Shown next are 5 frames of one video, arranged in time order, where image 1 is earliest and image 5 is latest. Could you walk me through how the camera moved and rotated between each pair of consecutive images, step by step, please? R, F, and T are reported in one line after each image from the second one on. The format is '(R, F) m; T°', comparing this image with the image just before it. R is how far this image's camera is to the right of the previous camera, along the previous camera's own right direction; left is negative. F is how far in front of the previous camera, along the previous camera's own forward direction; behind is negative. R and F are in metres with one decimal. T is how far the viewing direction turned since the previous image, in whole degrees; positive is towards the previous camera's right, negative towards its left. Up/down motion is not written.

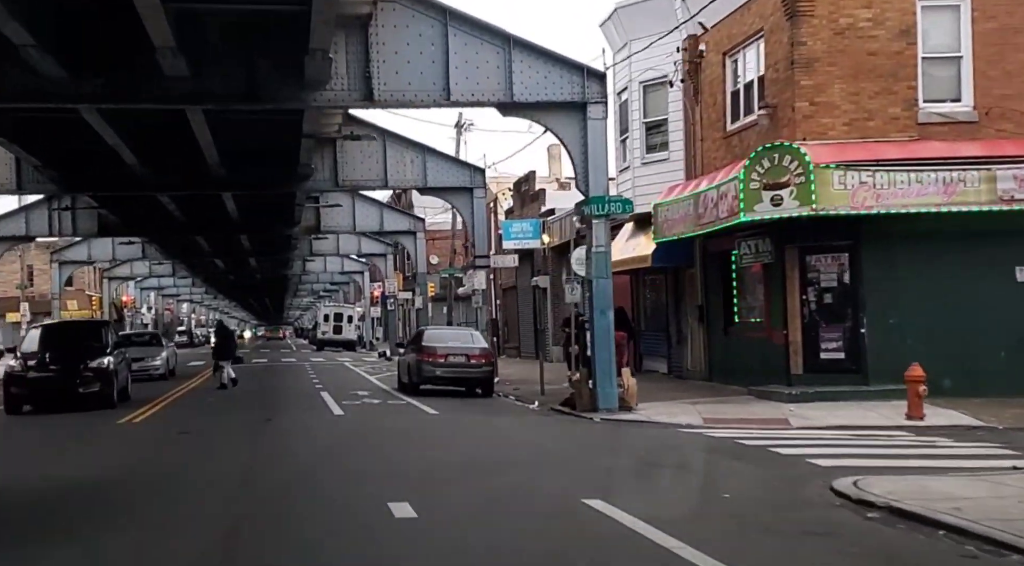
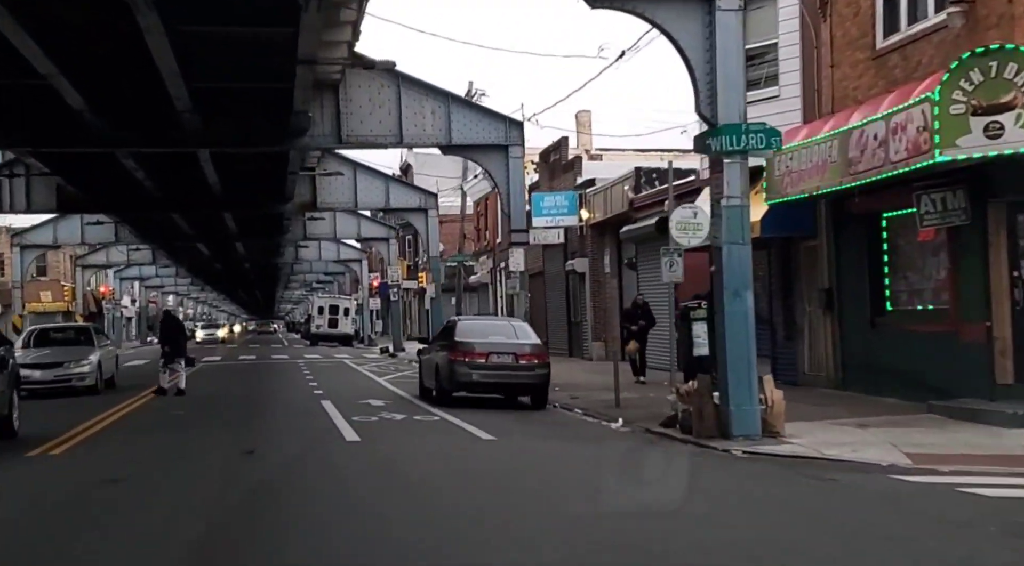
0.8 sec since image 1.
(-1.2, +5.9) m; 0°
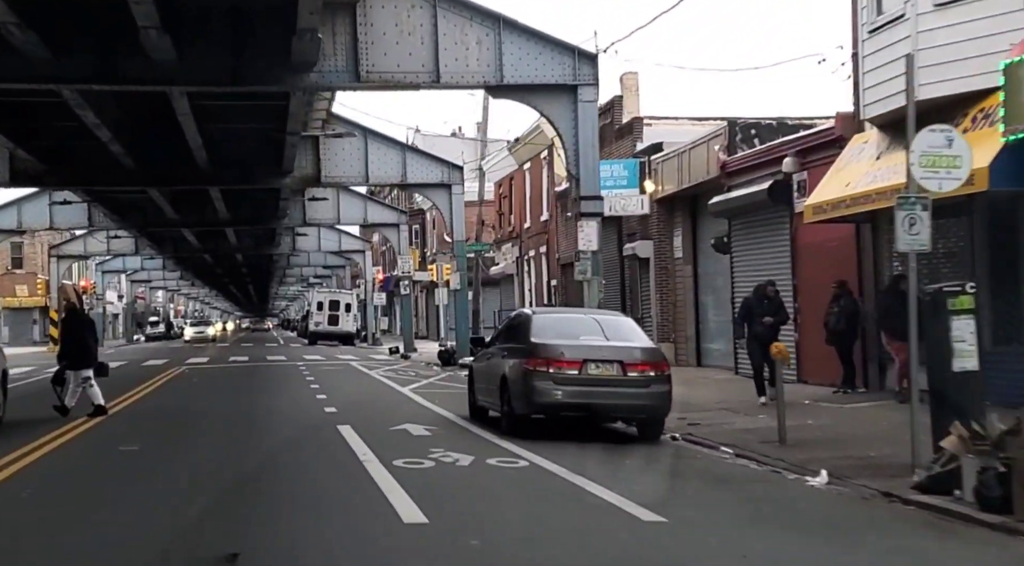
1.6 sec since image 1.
(-1.3, +5.8) m; 0°
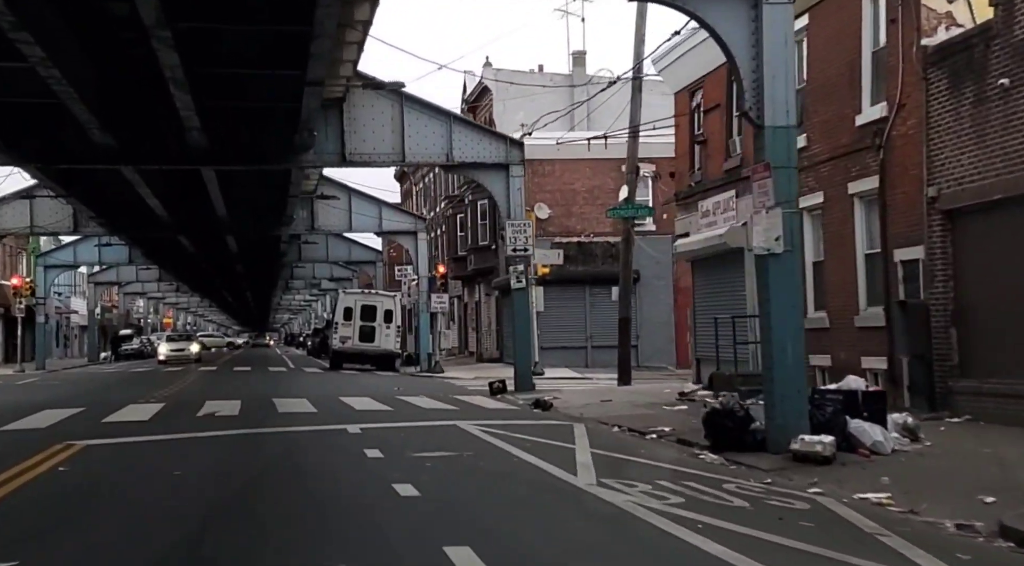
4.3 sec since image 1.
(-4.5, +19.9) m; 0°
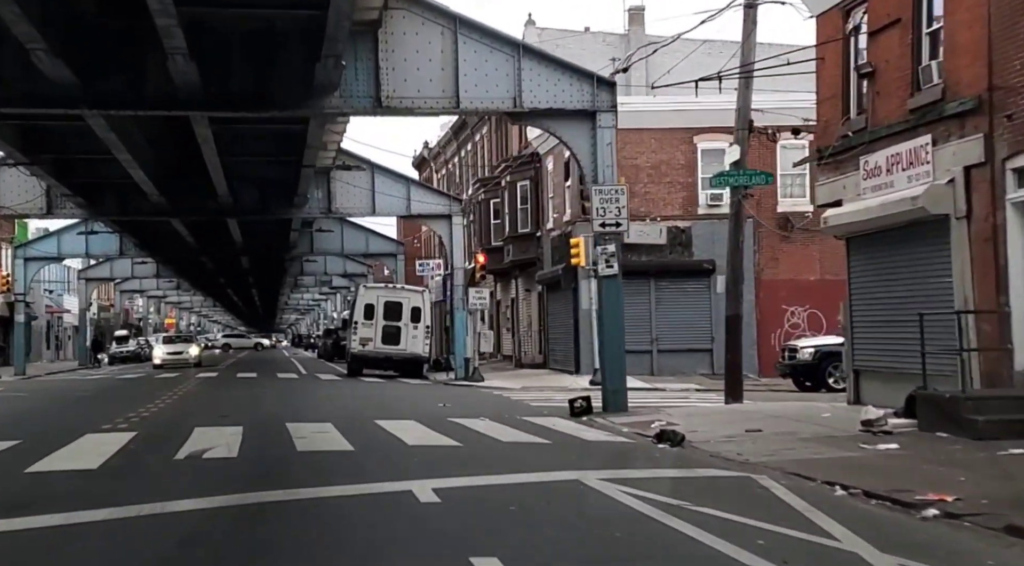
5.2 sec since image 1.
(-1.5, +6.4) m; 0°
